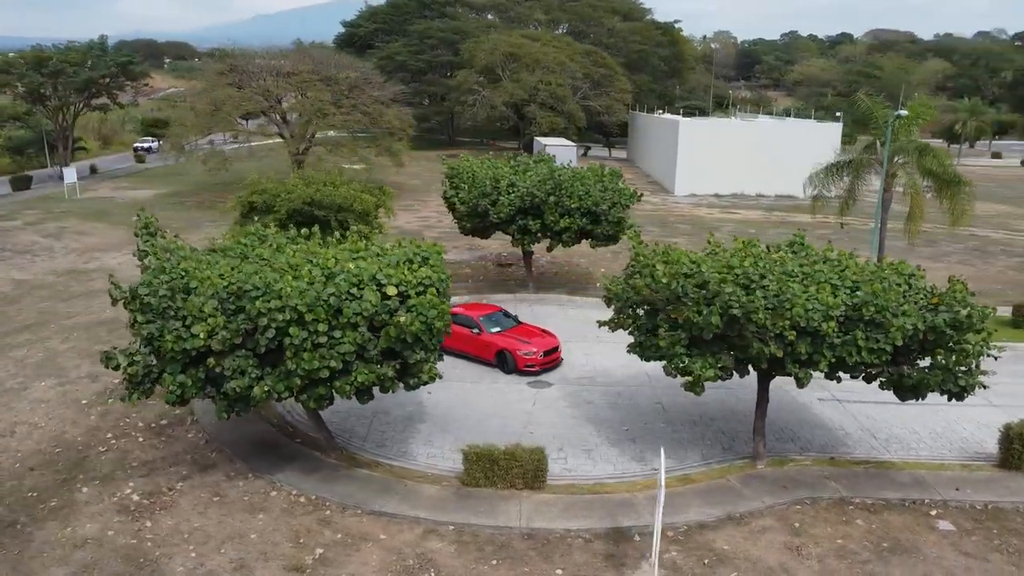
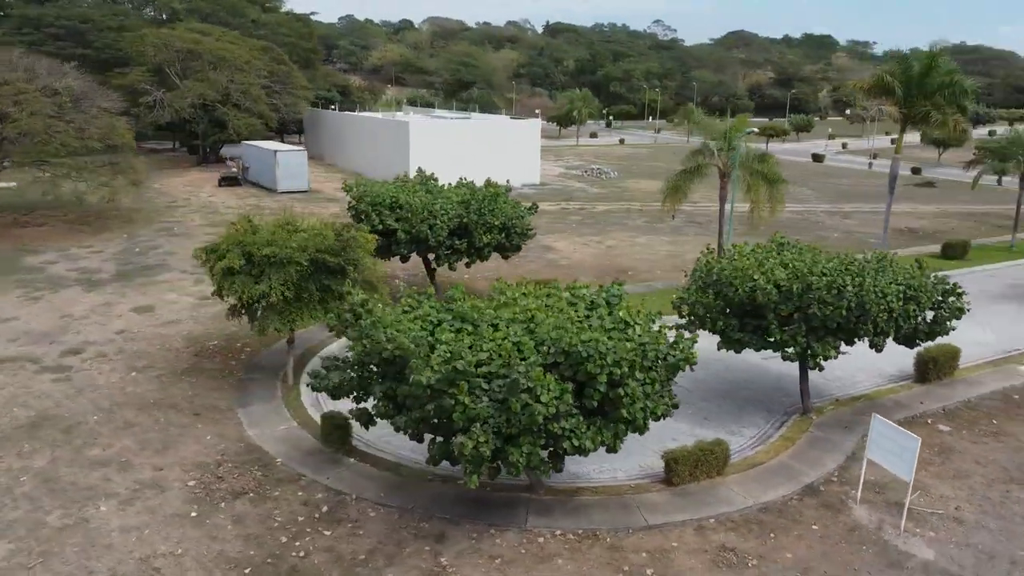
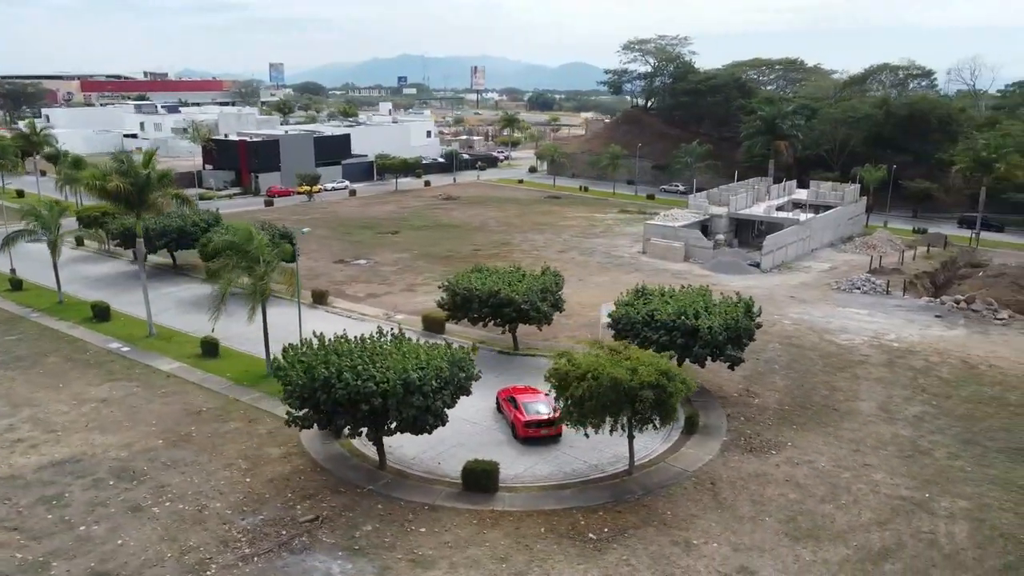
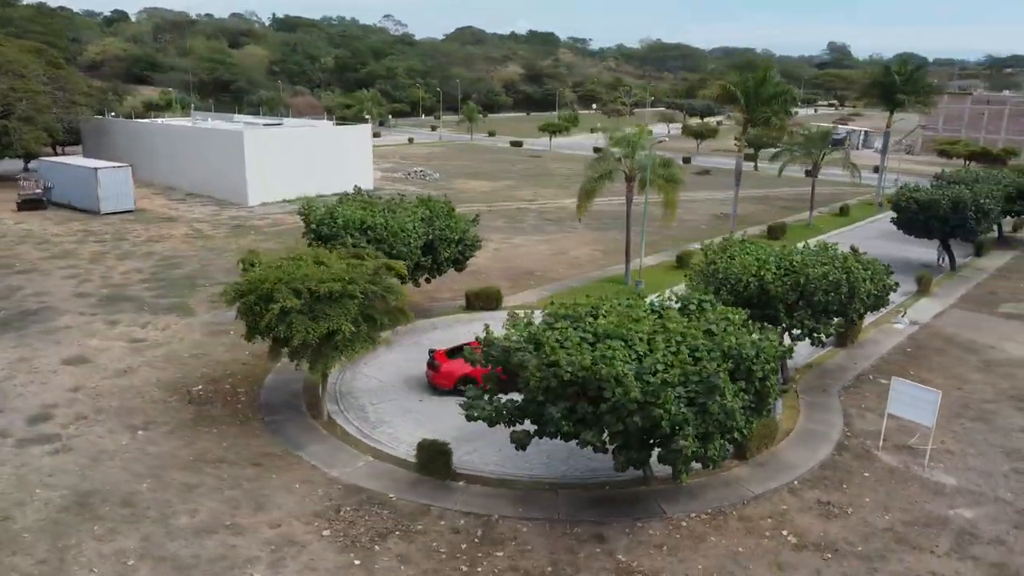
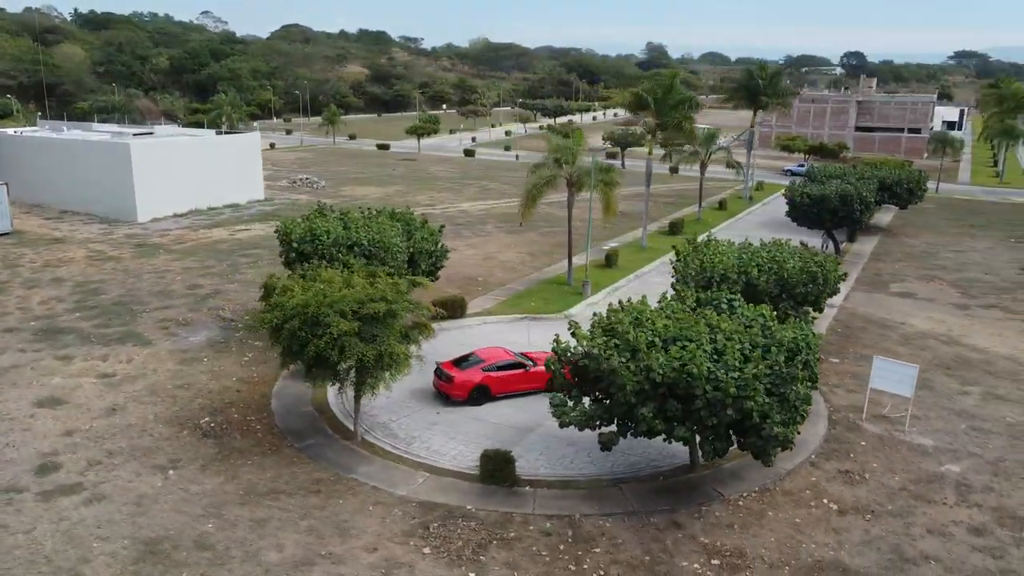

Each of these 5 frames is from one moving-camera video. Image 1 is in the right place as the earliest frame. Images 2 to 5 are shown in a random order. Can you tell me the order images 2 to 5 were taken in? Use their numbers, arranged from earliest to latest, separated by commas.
2, 4, 5, 3
